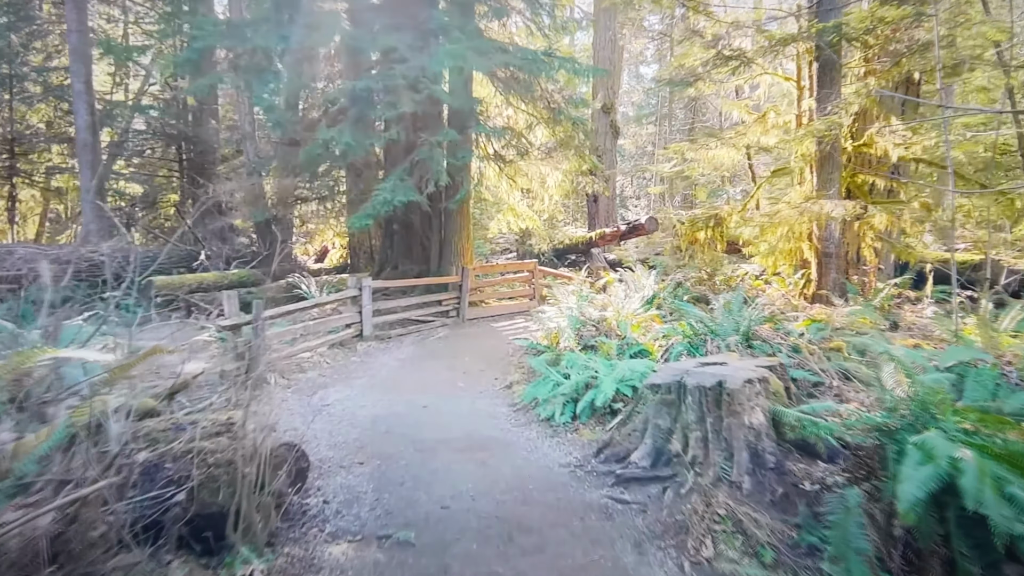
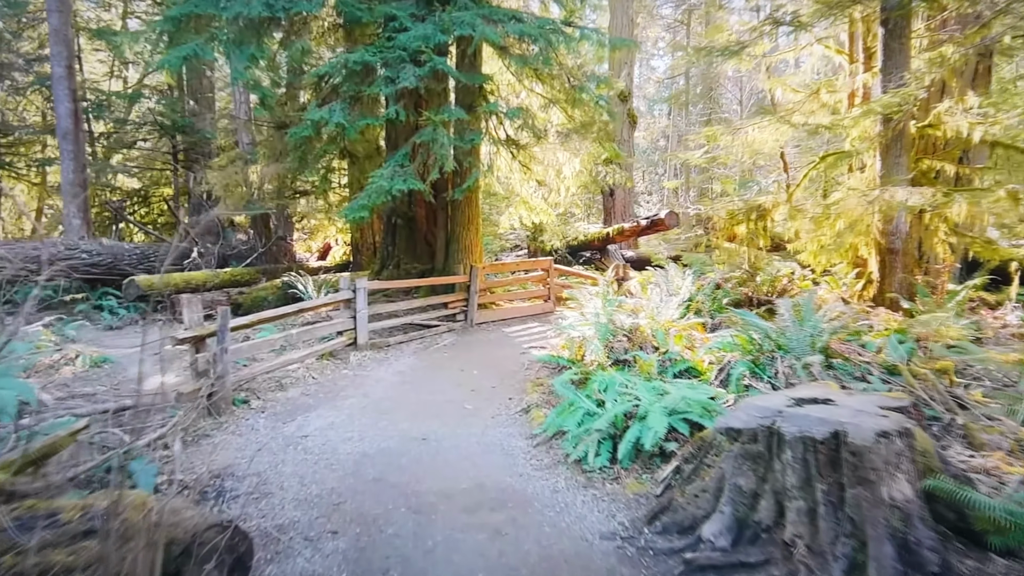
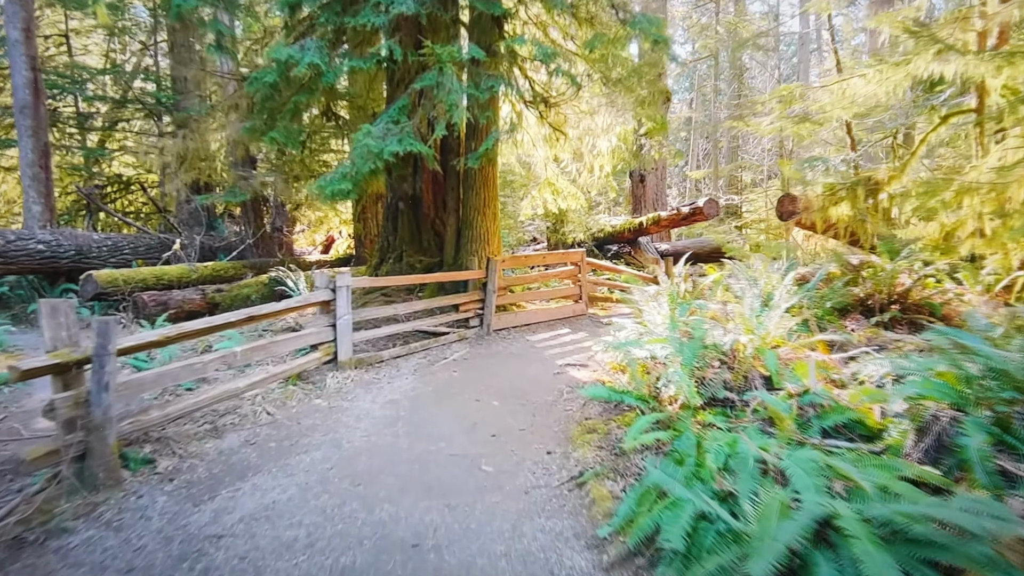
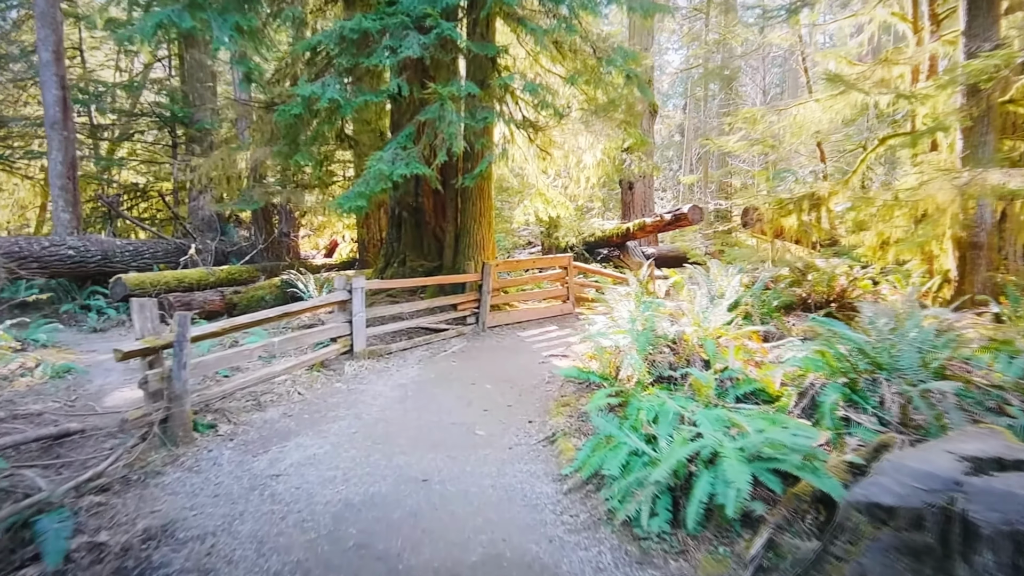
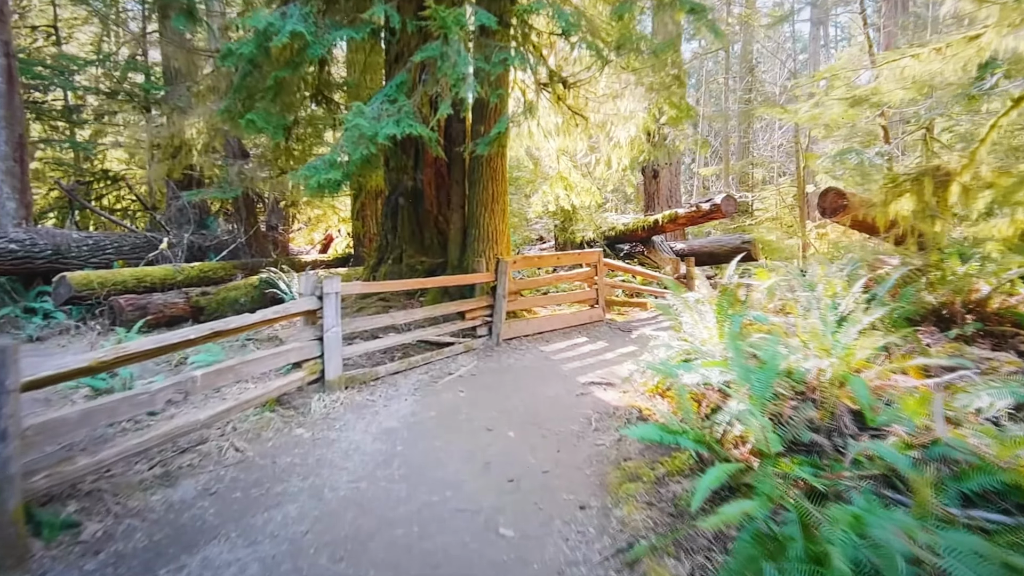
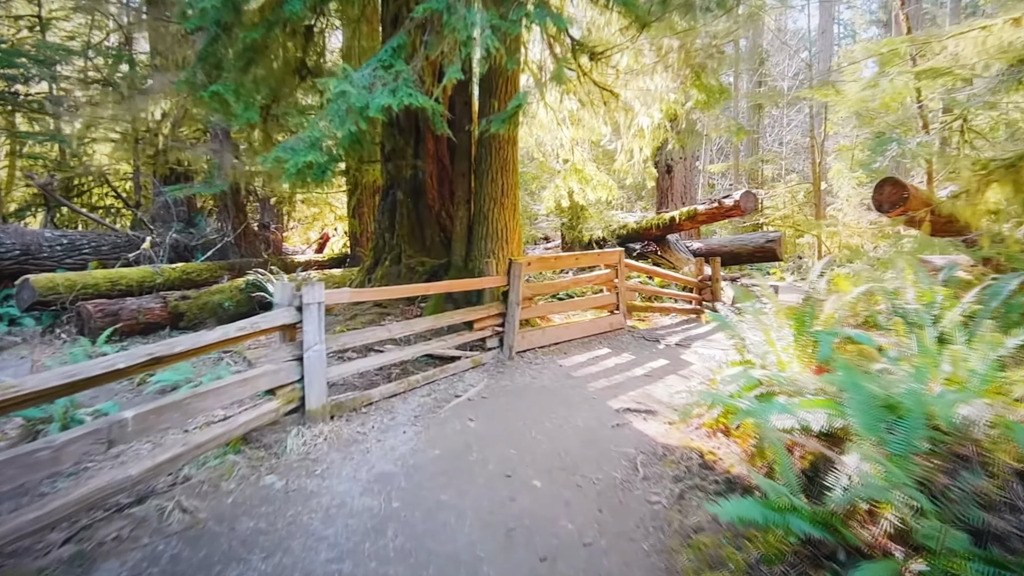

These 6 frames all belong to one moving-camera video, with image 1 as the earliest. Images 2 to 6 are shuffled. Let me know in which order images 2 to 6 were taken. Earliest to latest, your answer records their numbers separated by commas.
2, 4, 3, 5, 6
